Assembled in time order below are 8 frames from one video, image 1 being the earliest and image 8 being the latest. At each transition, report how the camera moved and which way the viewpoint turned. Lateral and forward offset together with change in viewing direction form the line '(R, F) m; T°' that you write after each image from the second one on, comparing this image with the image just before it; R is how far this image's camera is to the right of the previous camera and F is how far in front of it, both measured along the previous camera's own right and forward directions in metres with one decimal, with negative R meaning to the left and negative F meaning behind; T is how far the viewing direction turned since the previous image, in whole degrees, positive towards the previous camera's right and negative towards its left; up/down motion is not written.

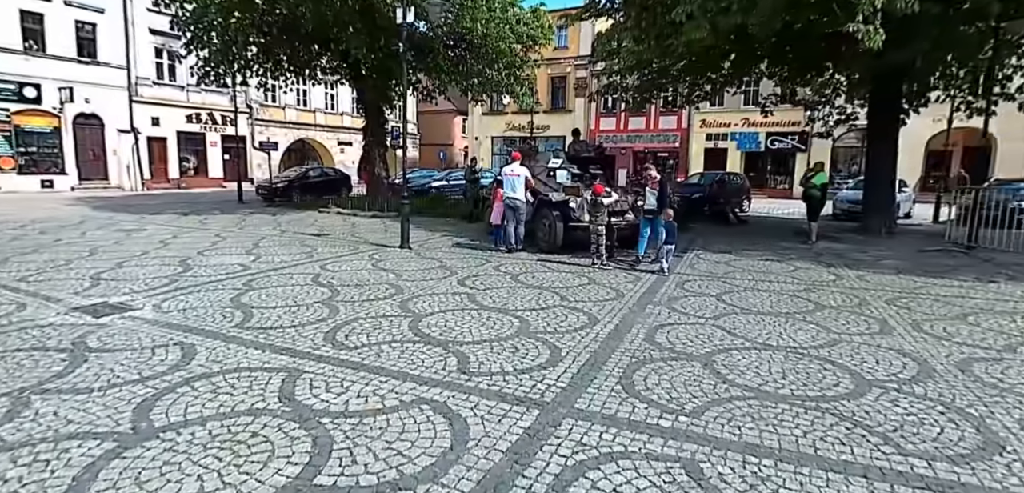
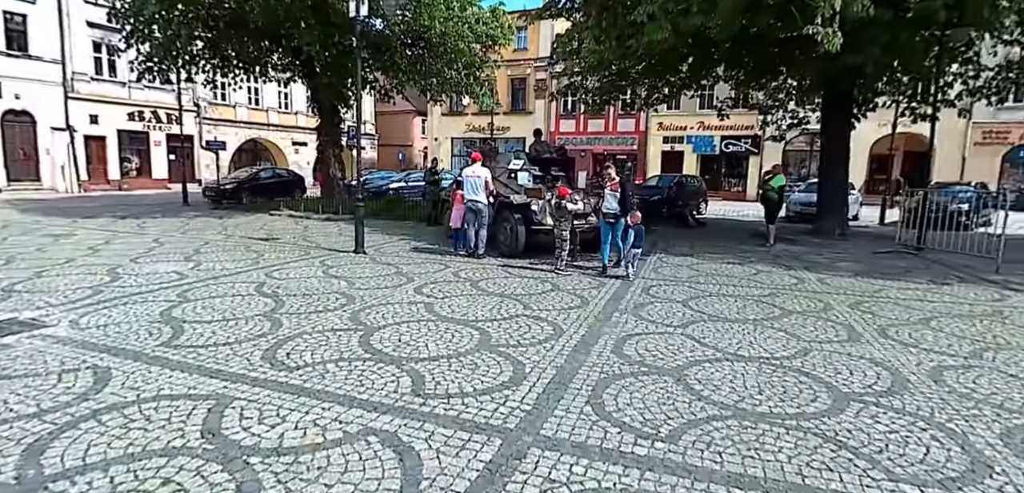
(0.0, +0.3) m; +4°
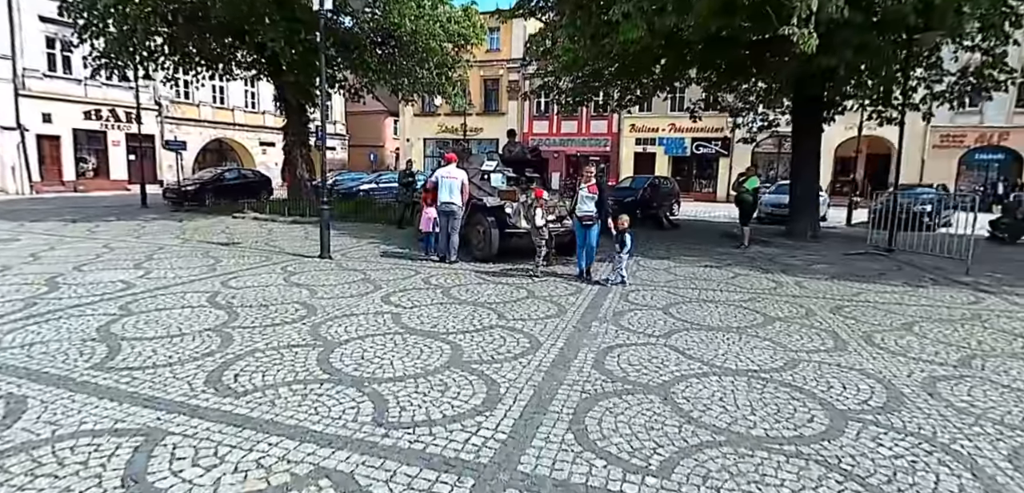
(0.0, +0.3) m; +3°
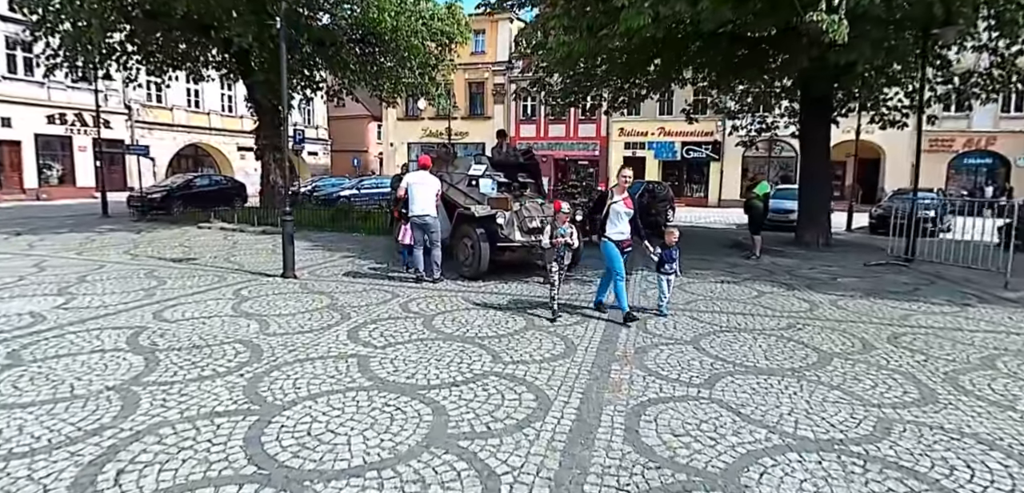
(-0.1, +1.1) m; +1°
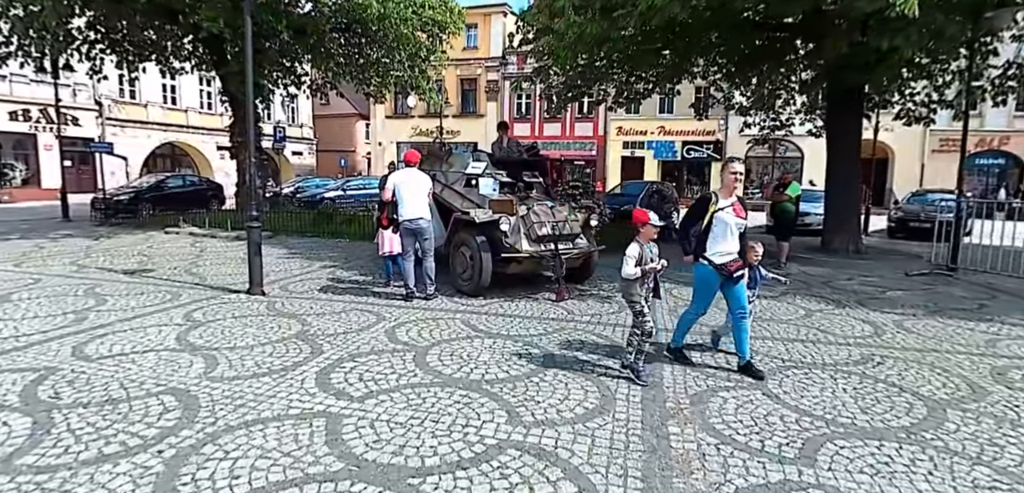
(-0.2, +1.2) m; +1°
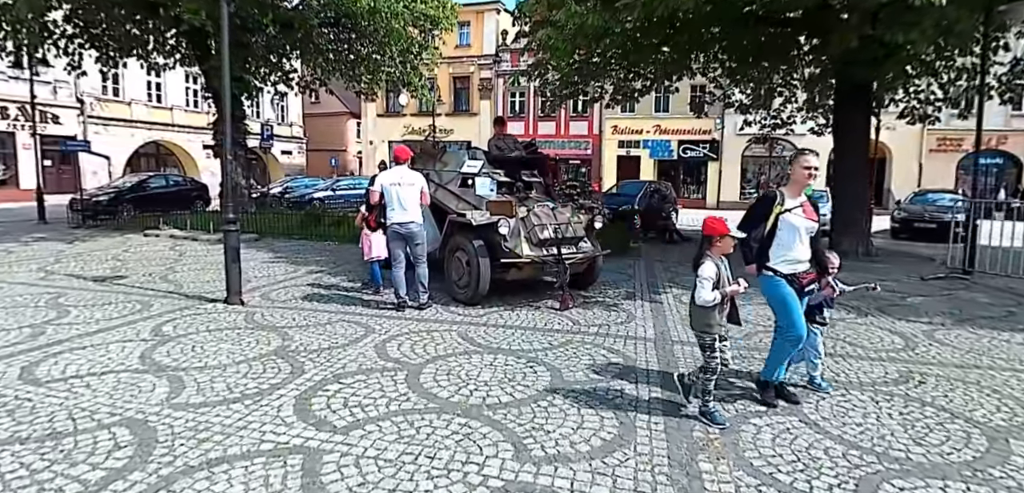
(-0.1, +0.5) m; +1°
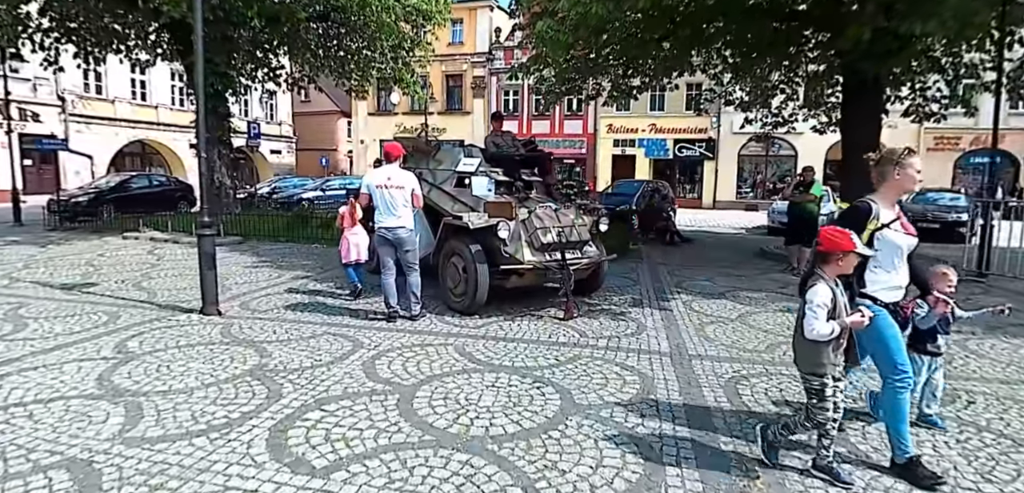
(-0.1, +0.5) m; +1°
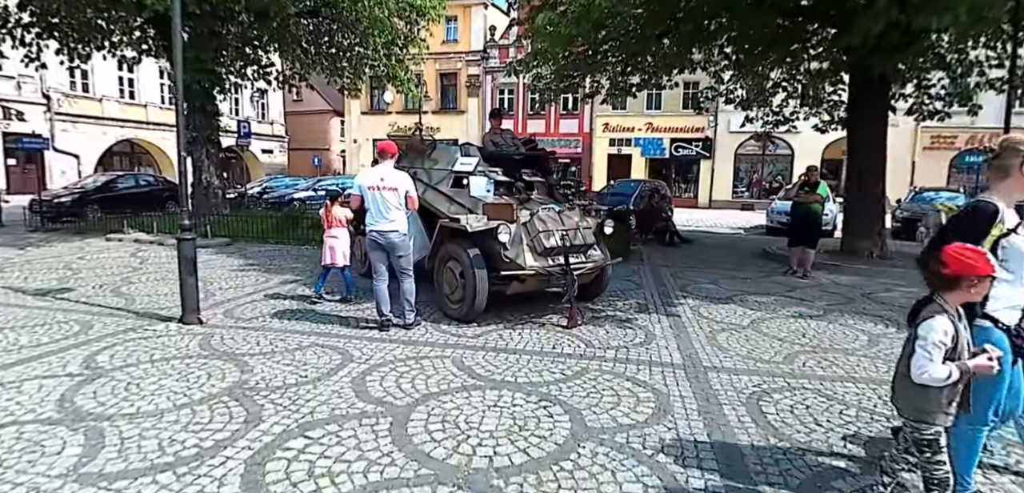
(-0.1, +0.3) m; +1°
